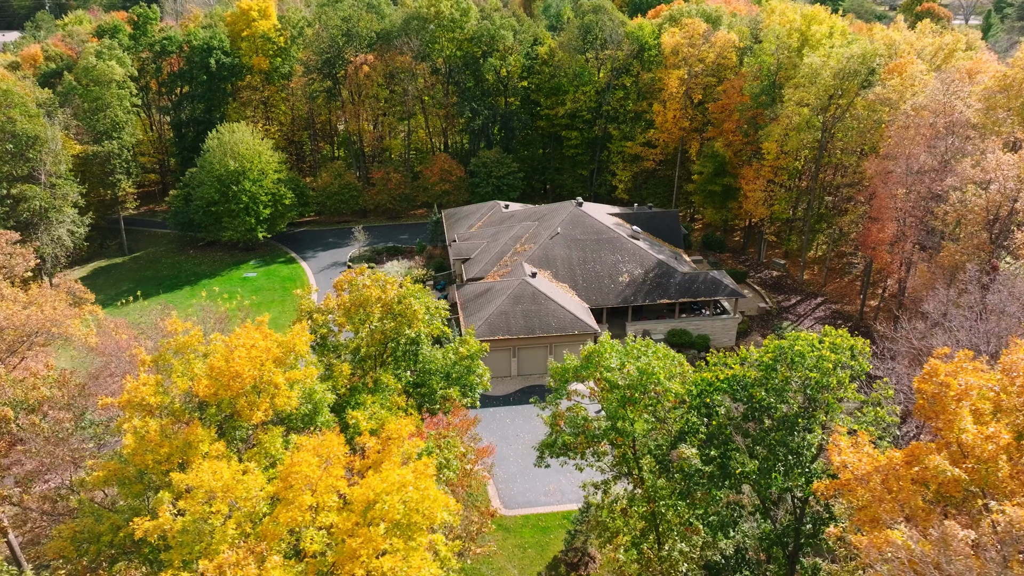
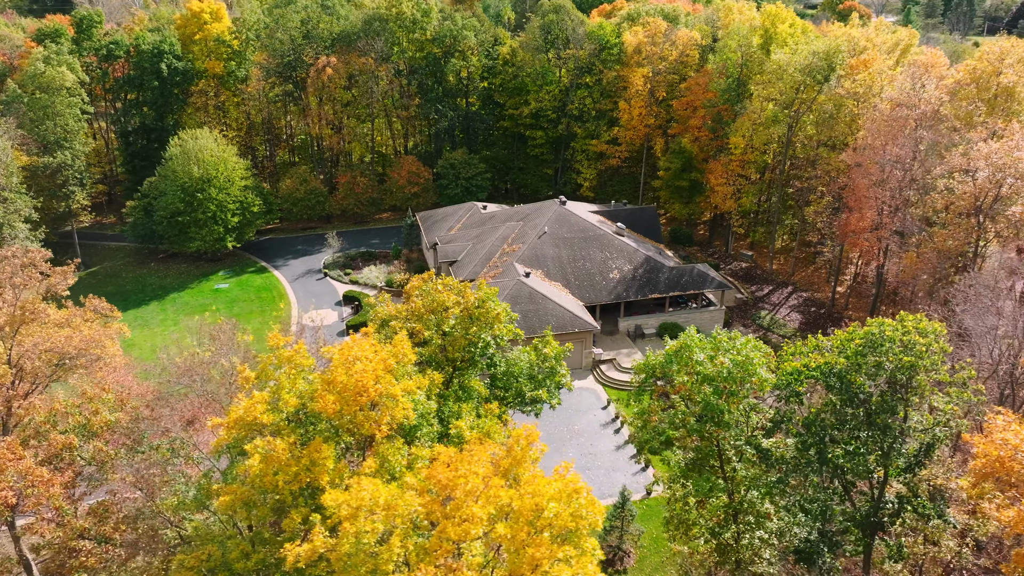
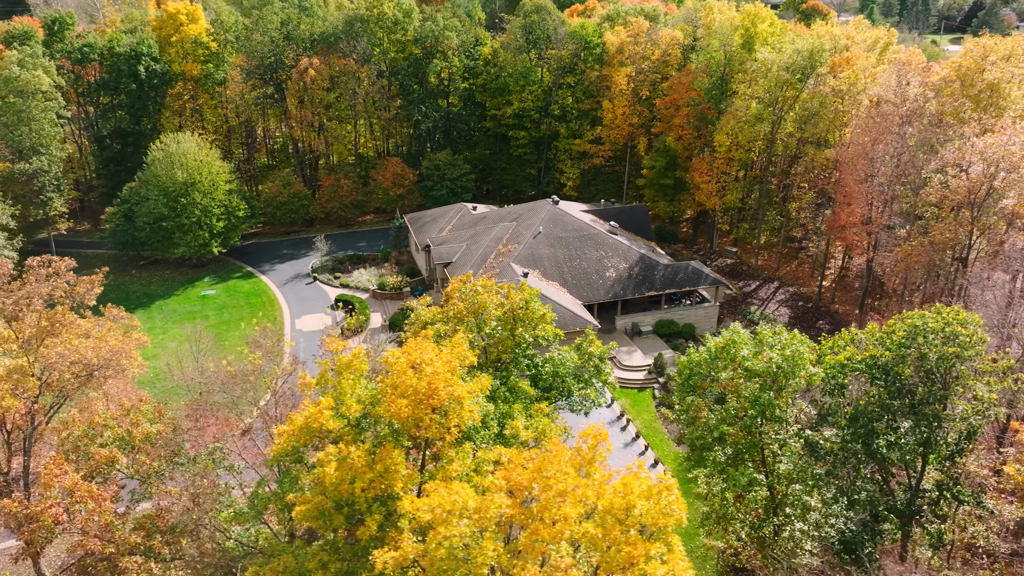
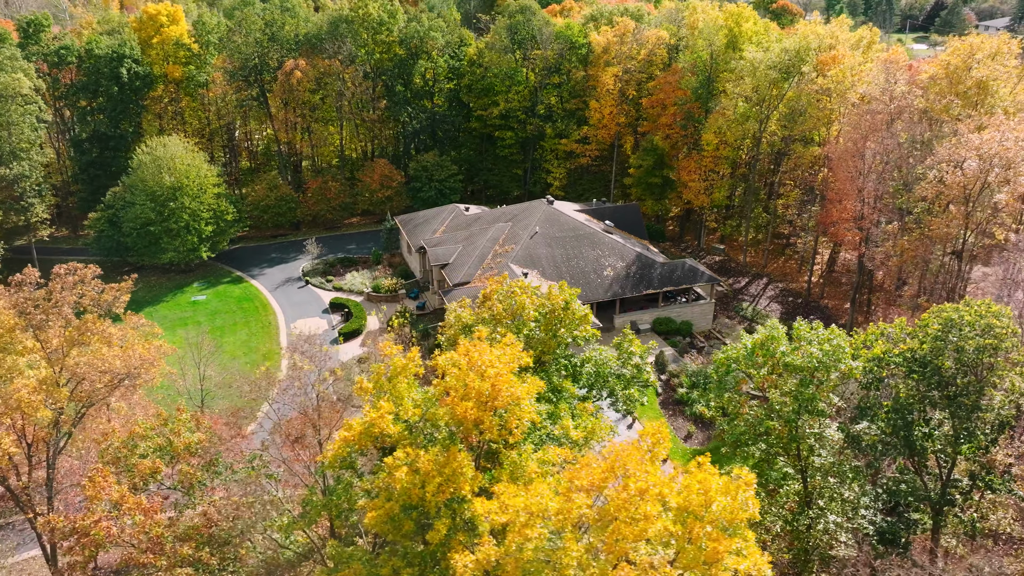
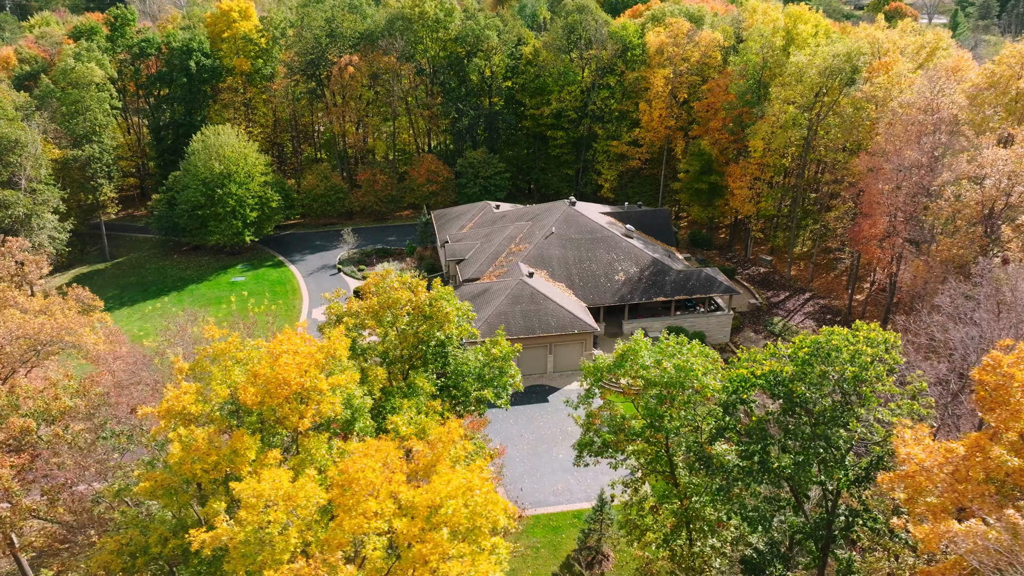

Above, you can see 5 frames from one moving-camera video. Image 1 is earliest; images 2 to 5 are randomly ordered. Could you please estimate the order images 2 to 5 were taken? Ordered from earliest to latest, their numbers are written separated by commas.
5, 2, 3, 4
